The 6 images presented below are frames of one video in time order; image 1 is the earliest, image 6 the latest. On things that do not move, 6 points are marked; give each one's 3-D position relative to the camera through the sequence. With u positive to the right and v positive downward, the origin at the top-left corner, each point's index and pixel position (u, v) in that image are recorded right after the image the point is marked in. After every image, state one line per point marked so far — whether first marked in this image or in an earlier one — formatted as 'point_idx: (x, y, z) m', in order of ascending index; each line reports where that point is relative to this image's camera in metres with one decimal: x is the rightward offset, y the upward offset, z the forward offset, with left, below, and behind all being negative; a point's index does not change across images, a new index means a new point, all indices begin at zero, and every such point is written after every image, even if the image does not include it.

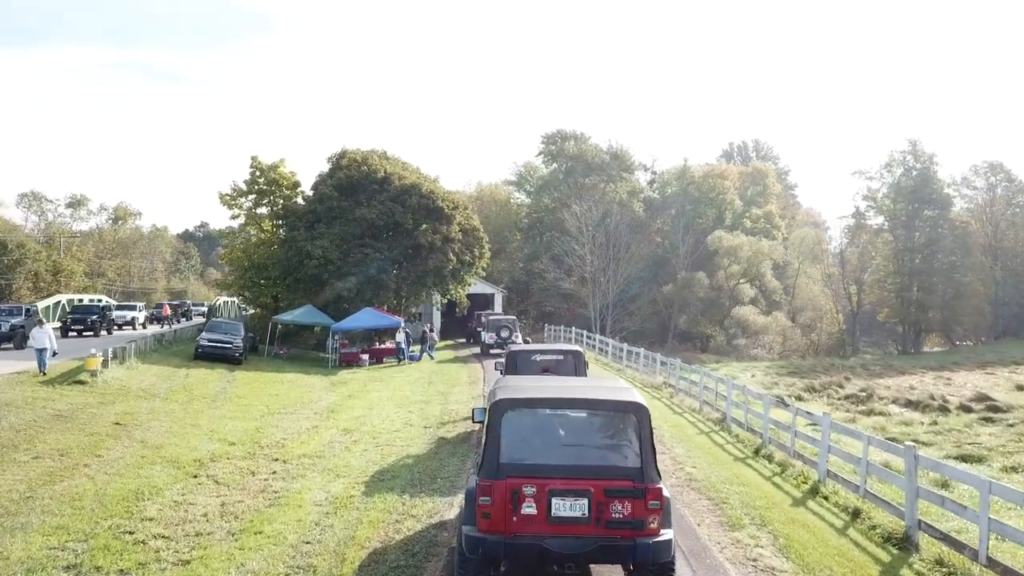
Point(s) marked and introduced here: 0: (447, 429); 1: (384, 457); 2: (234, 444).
0: (-1.5, -3.1, +16.7) m
1: (-2.3, -3.0, +13.5) m
2: (-5.3, -3.0, +14.4) m
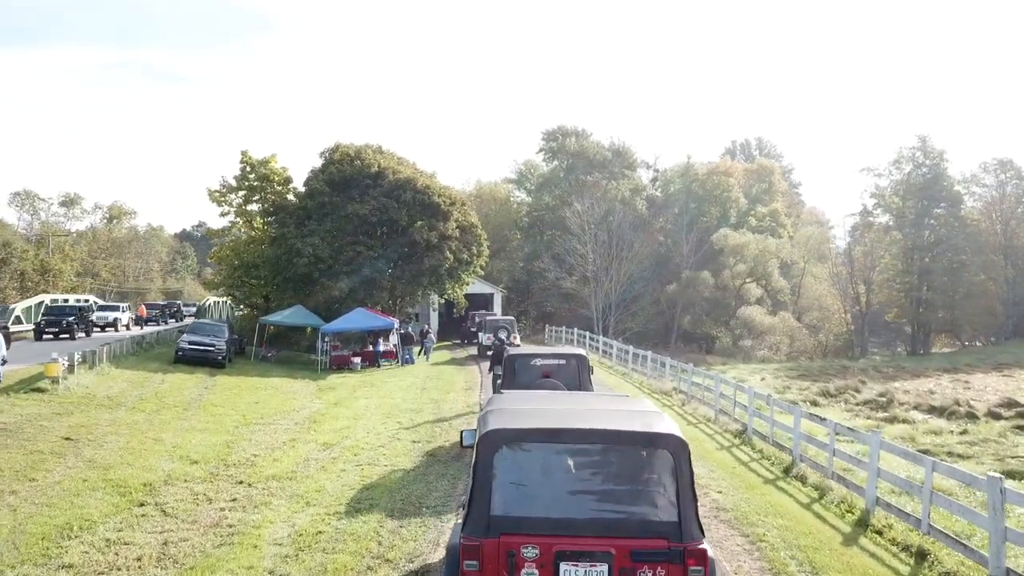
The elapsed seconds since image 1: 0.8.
0: (-1.5, -3.1, +15.0) m
1: (-2.3, -3.0, +11.9) m
2: (-5.3, -2.9, +12.8) m
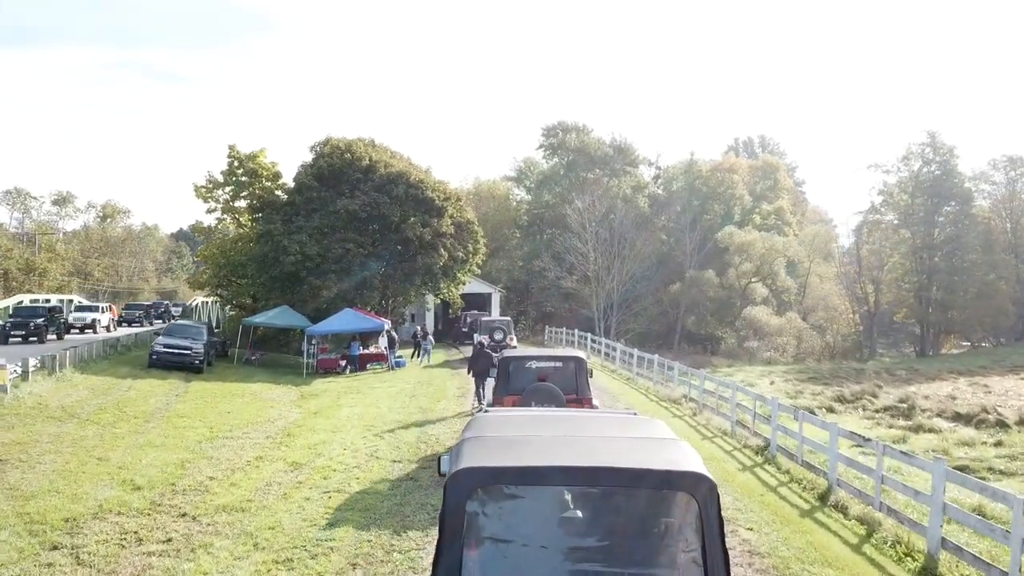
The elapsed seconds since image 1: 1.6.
0: (-1.6, -3.0, +13.3) m
1: (-2.4, -3.0, +10.1) m
2: (-5.4, -2.9, +11.0) m
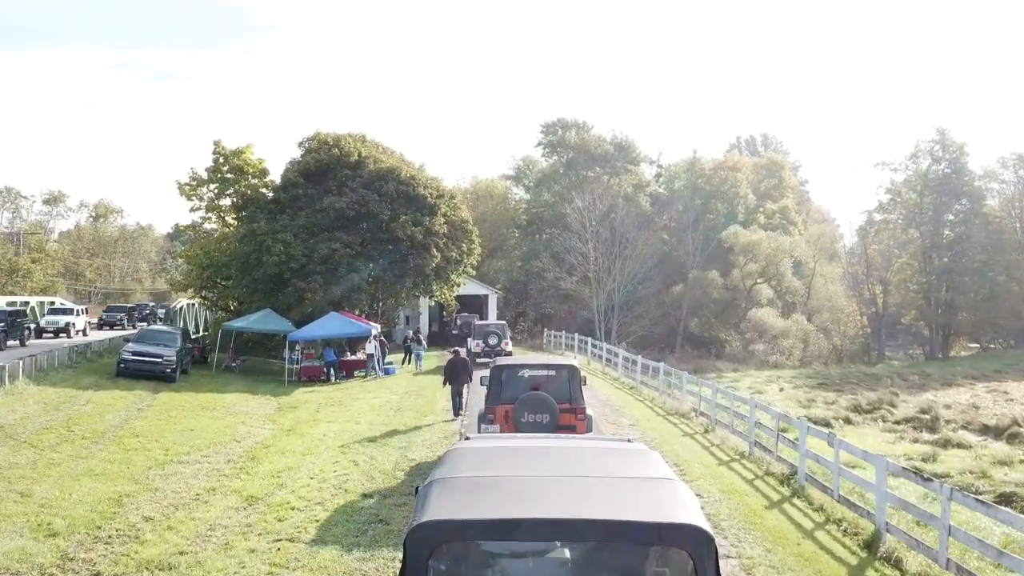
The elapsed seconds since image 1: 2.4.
0: (-1.8, -3.1, +11.5) m
1: (-2.6, -3.1, +8.3) m
2: (-5.6, -3.0, +9.2) m
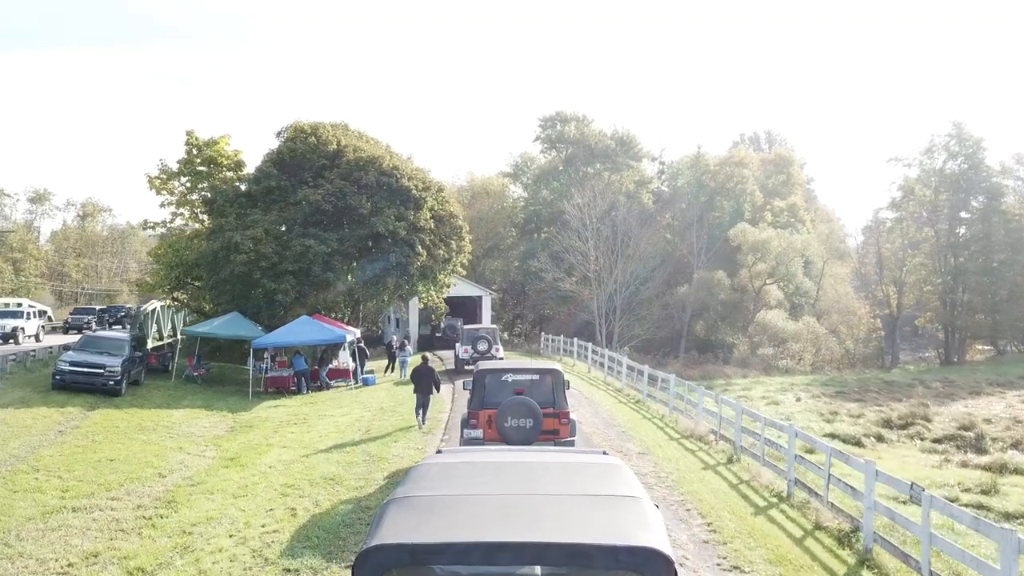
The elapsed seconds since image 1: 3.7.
0: (-2.0, -3.2, +8.6) m
1: (-2.9, -3.1, +5.5) m
2: (-5.9, -3.0, +6.3) m
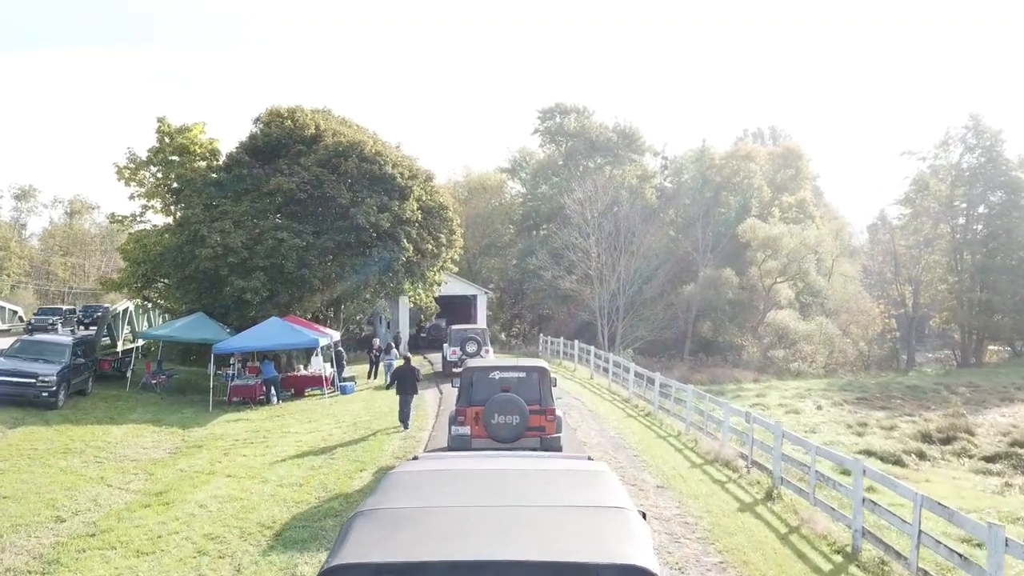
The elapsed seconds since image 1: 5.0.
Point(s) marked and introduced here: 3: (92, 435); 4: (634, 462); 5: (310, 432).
0: (-2.2, -3.1, +5.9) m
1: (-3.0, -3.0, +2.7) m
2: (-6.0, -3.0, +3.6) m
3: (-9.2, -3.2, +16.1) m
4: (+2.3, -3.3, +14.5) m
5: (-4.7, -3.3, +17.0) m
